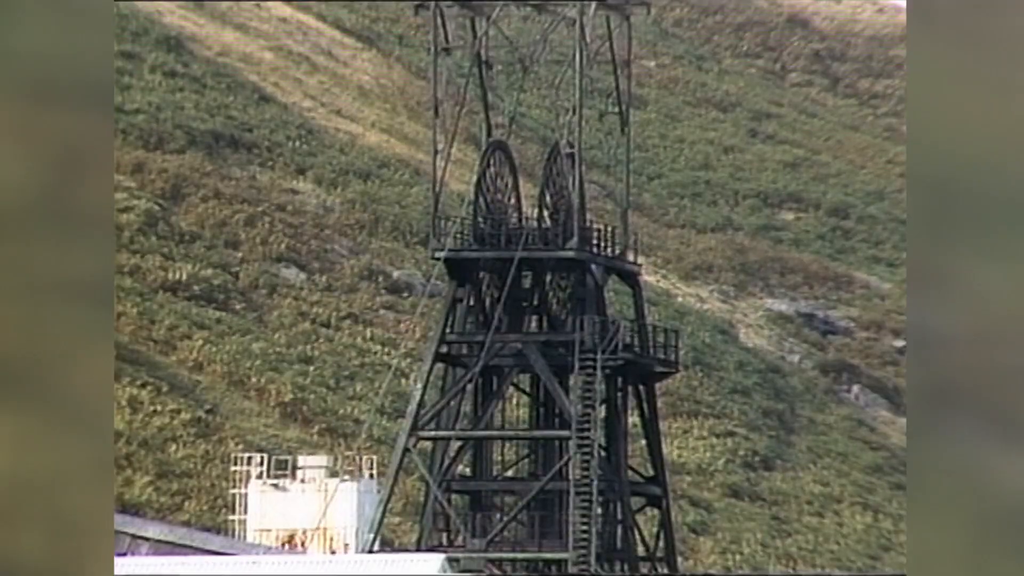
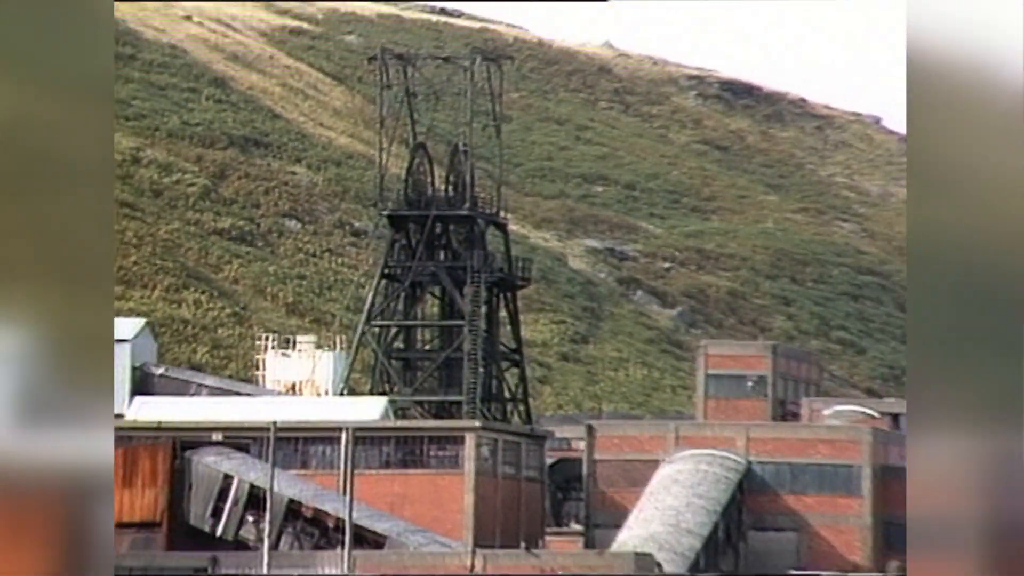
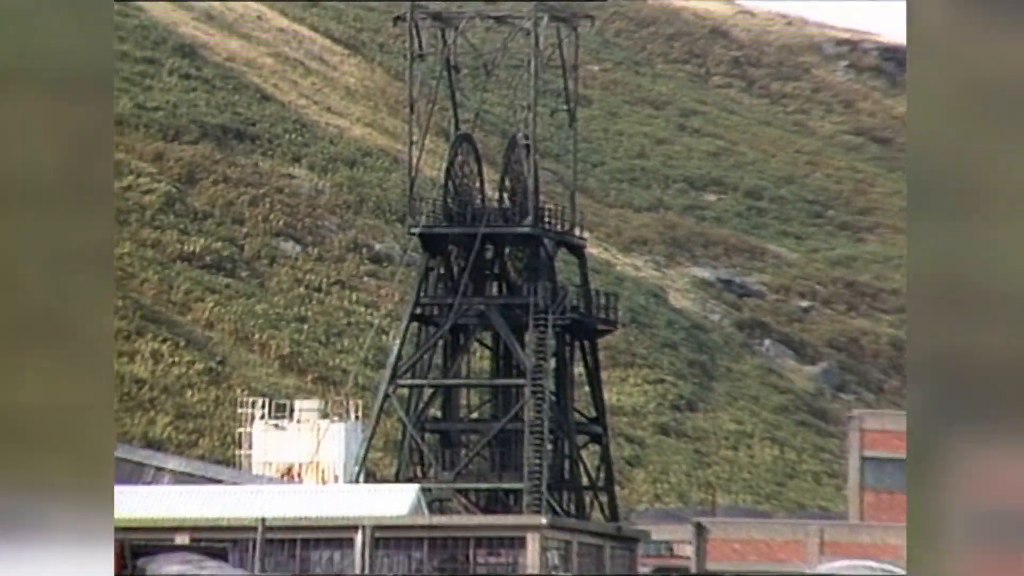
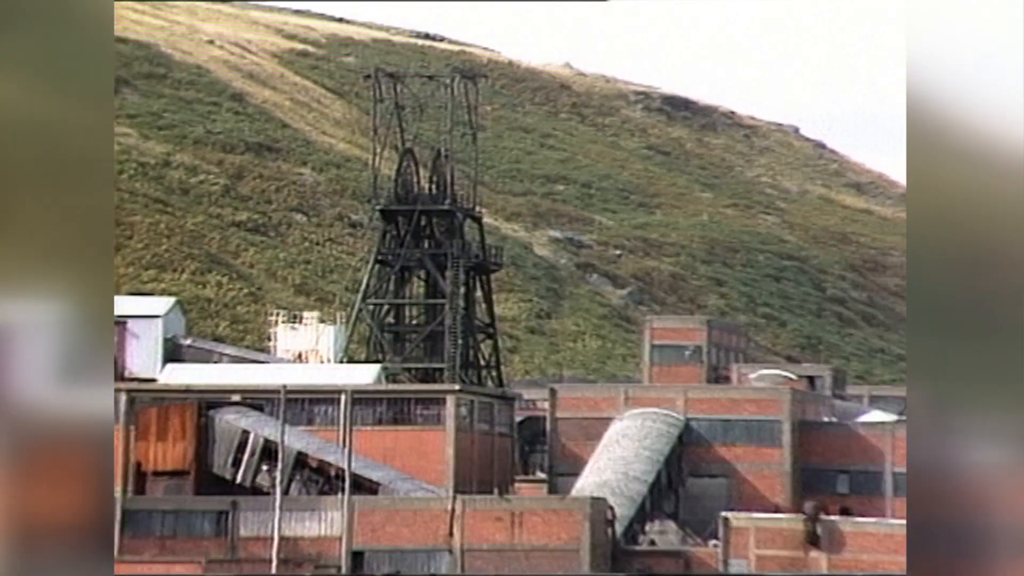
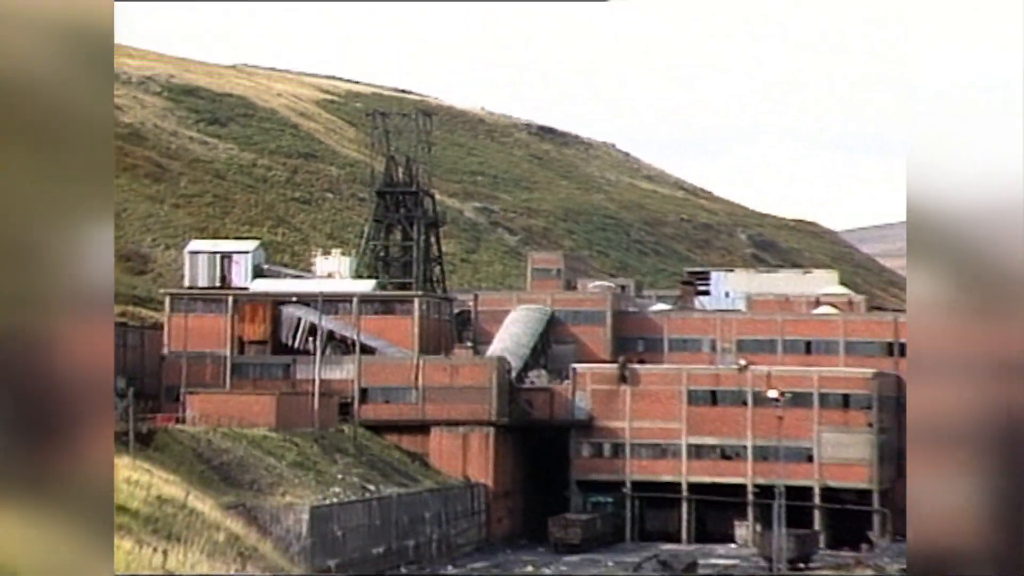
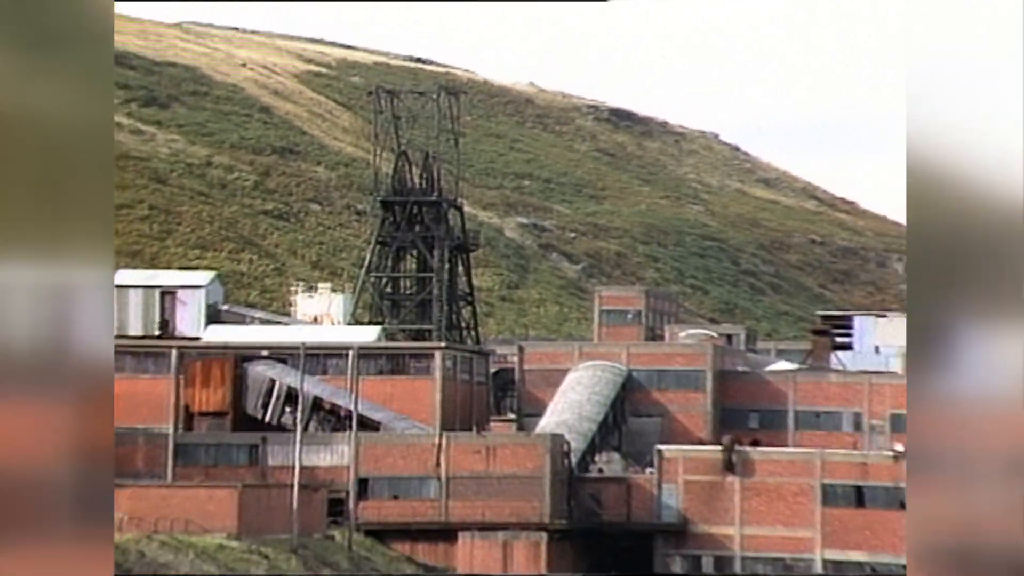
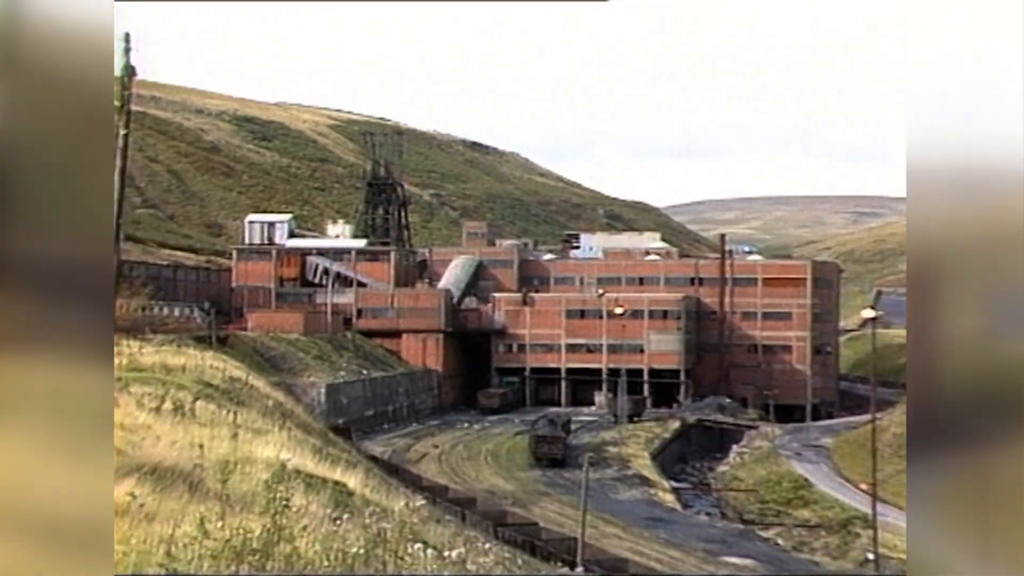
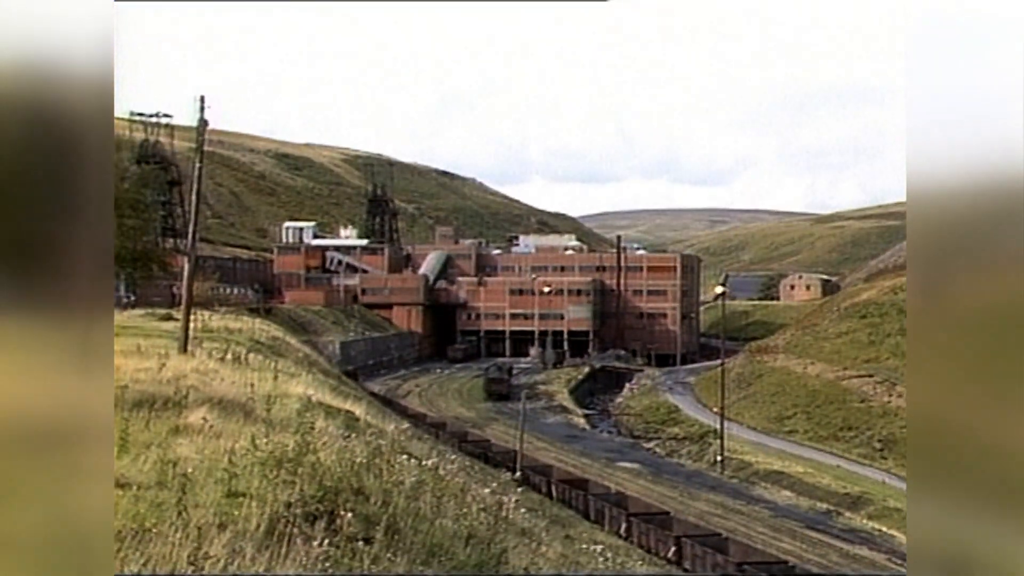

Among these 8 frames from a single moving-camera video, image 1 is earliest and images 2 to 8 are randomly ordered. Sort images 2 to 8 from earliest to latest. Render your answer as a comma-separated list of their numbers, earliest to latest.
3, 2, 4, 6, 5, 7, 8
